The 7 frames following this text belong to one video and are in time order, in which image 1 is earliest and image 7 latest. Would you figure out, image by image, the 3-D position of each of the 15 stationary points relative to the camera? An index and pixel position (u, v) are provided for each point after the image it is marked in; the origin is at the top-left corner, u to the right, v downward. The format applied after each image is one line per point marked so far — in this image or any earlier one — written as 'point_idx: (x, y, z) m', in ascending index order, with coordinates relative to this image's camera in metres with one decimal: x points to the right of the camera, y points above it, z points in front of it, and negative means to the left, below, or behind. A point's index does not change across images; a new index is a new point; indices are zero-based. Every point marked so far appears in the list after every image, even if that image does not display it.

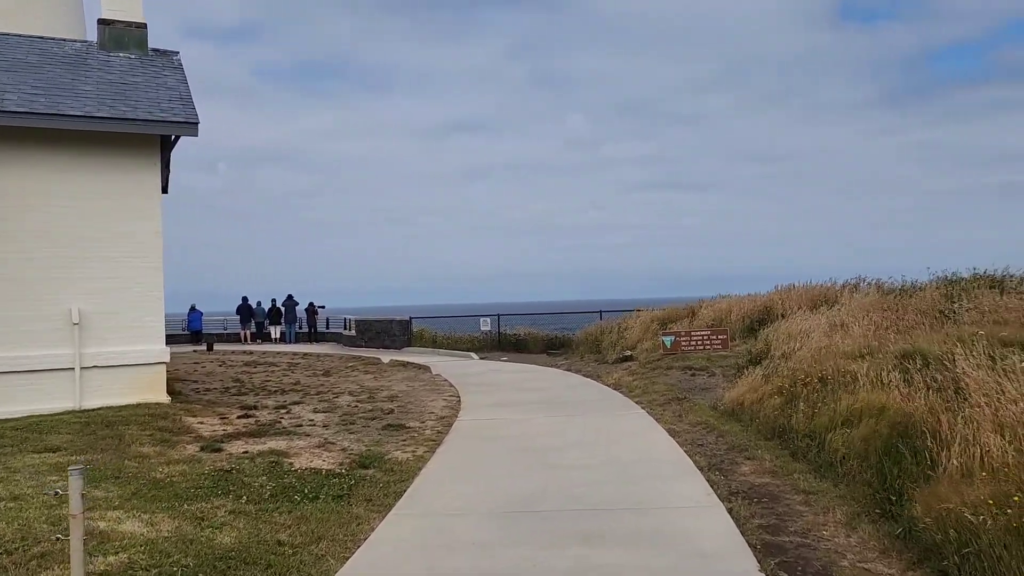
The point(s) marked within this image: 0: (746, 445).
0: (+2.2, -1.5, +7.9) m
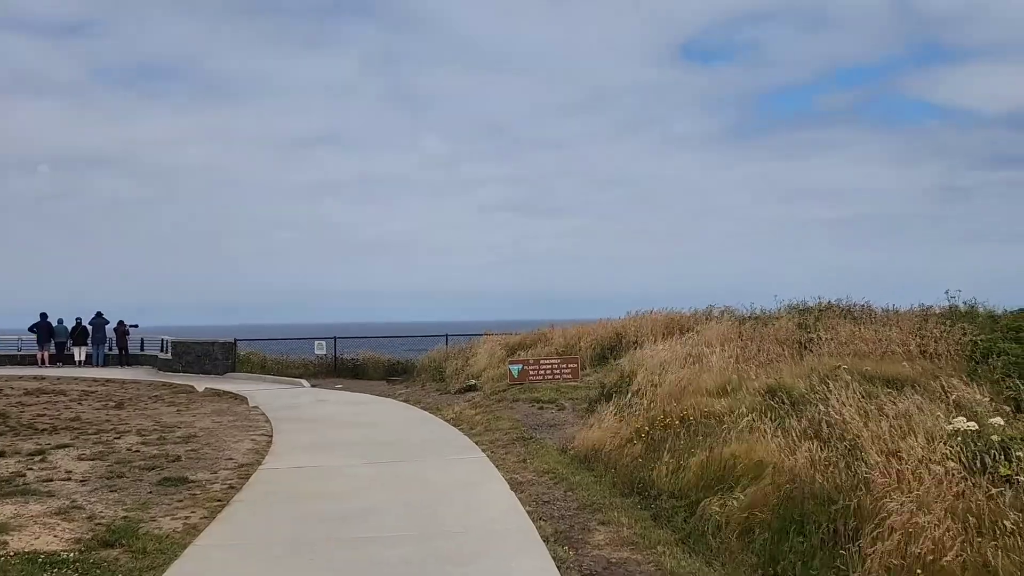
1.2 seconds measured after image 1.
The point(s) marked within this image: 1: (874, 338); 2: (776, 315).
0: (+0.7, -1.7, +6.6) m
1: (+5.0, -0.7, +11.4) m
2: (+4.8, -0.5, +14.8) m
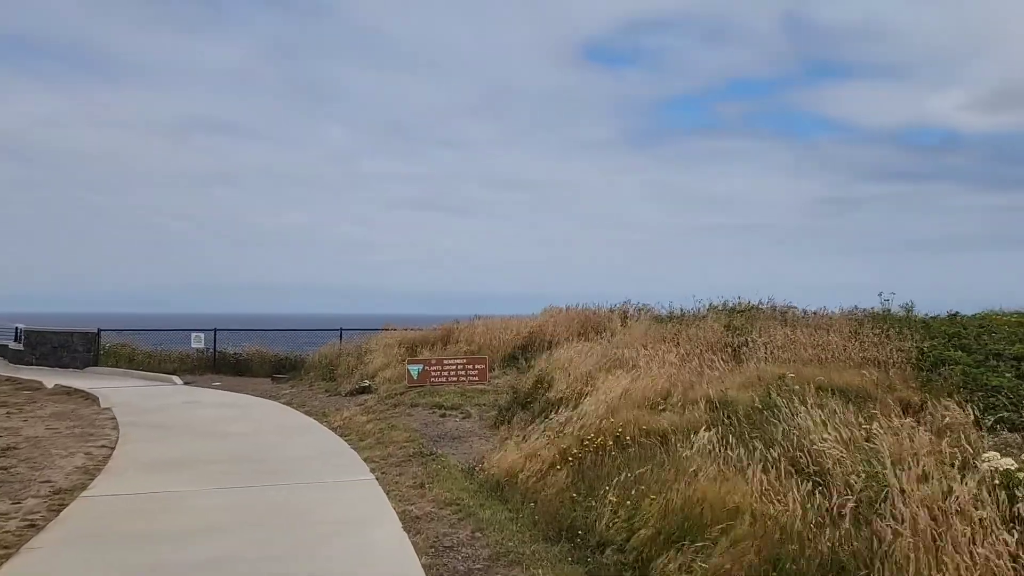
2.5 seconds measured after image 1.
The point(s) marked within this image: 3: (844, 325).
0: (0.0, -1.6, +5.1) m
1: (+3.8, -0.7, +10.3) m
2: (+3.1, -0.5, +13.7) m
3: (+4.6, -0.5, +11.5) m
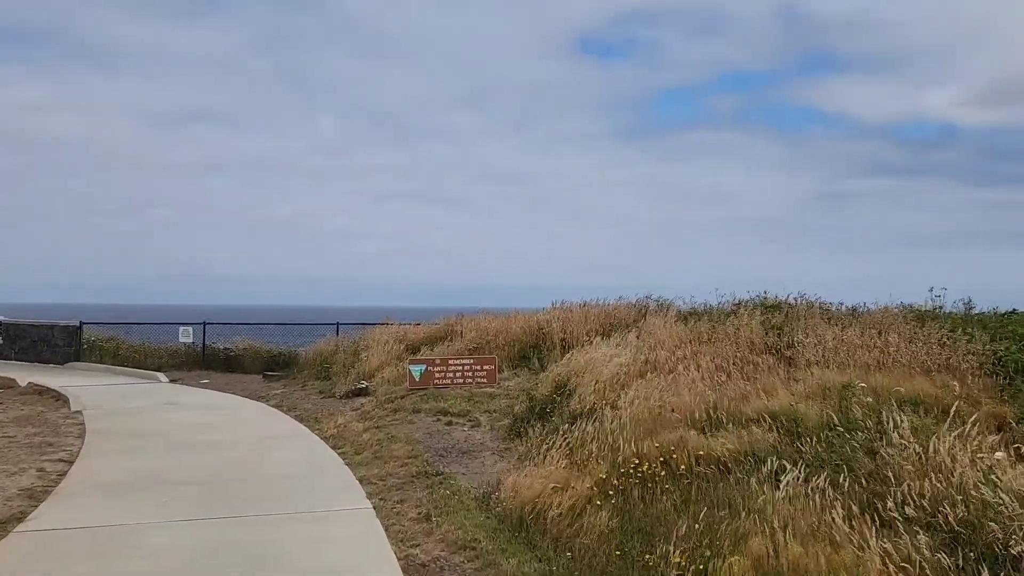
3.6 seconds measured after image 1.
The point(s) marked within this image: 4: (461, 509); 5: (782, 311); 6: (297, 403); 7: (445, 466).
0: (+0.2, -1.6, +3.9) m
1: (+4.0, -0.6, +9.1) m
2: (+3.3, -0.4, +12.6) m
3: (+4.8, -0.5, +10.3) m
4: (-0.4, -1.6, +5.9) m
5: (+3.9, -0.3, +11.9) m
6: (-3.3, -1.8, +12.5) m
7: (-0.6, -1.6, +7.6) m
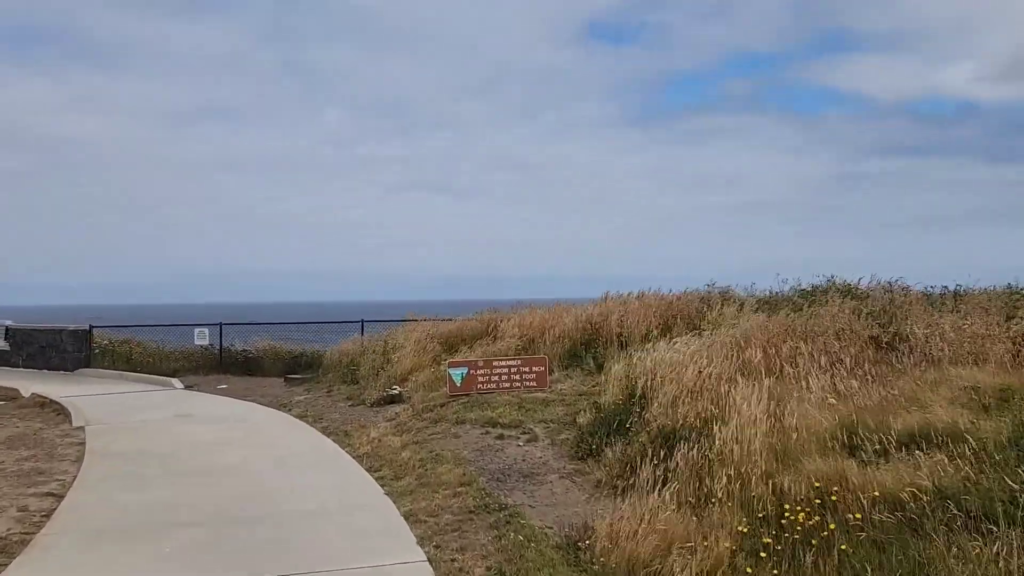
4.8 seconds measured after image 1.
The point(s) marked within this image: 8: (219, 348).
0: (+0.7, -1.6, +2.5) m
1: (+4.5, -0.4, +7.7) m
2: (+4.0, -0.1, +11.1) m
3: (+5.4, -0.2, +8.9) m
4: (+0.2, -1.5, +4.6) m
5: (+4.5, -0.1, +10.5) m
6: (-2.6, -1.7, +11.2) m
7: (0.0, -1.6, +6.3) m
8: (-6.6, -1.3, +18.5) m
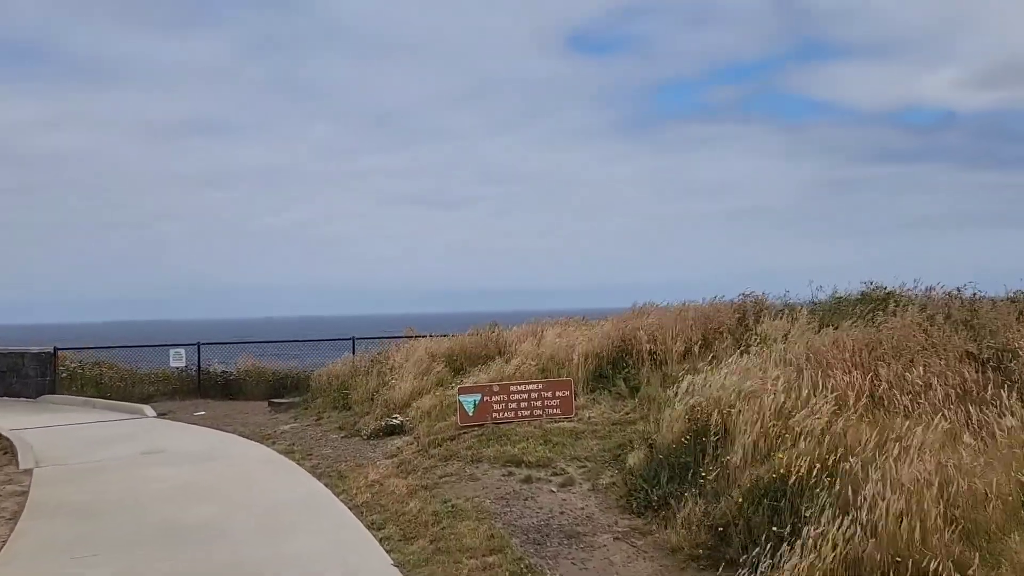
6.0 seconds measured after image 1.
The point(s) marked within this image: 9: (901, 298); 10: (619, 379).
0: (+1.0, -1.6, +1.1) m
1: (+4.8, -0.5, +6.4) m
2: (+4.2, -0.2, +9.8) m
3: (+5.6, -0.3, +7.6) m
4: (+0.5, -1.6, +3.1) m
5: (+4.7, -0.2, +9.2) m
6: (-2.4, -1.9, +9.7) m
7: (+0.2, -1.7, +4.9) m
8: (-6.5, -1.7, +17.0) m
9: (+5.0, -0.1, +10.6) m
10: (+1.2, -1.0, +9.4) m
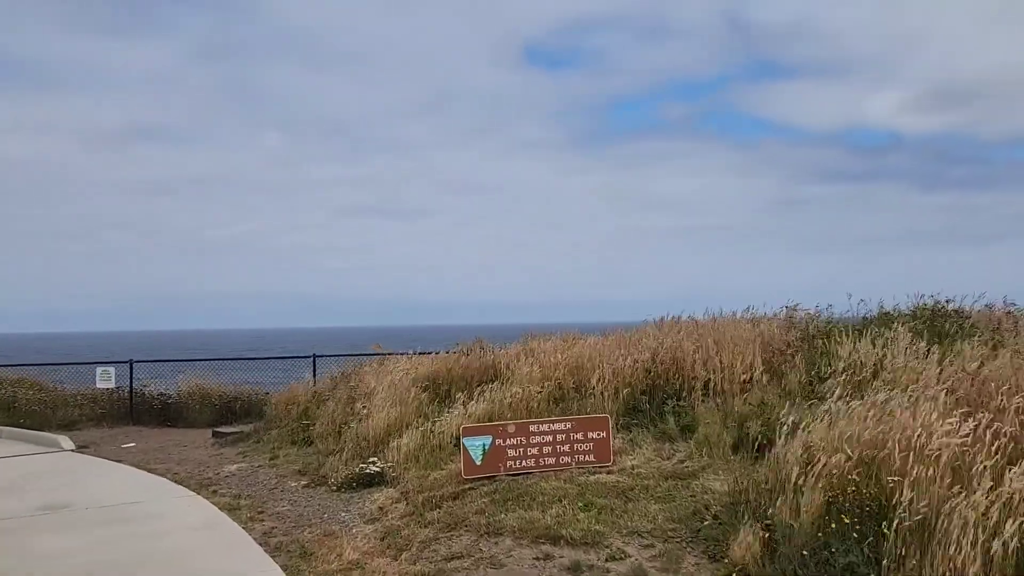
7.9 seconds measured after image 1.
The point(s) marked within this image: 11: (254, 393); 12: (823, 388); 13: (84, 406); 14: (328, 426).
0: (+1.6, -1.5, -0.9) m
1: (+5.1, -0.6, +4.6) m
2: (+4.3, -0.4, +7.9) m
3: (+5.9, -0.4, +5.8) m
4: (+0.9, -1.6, +1.1) m
5: (+4.9, -0.3, +7.4) m
6: (-2.3, -1.9, +7.5) m
7: (+0.6, -1.7, +2.8) m
8: (-6.8, -1.8, +14.6) m
9: (+5.0, -0.3, +8.8) m
10: (+1.3, -1.1, +7.4) m
11: (-4.7, -1.9, +14.8) m
12: (+2.6, -0.7, +6.9) m
13: (-7.5, -2.1, +14.4) m
14: (-2.1, -1.6, +9.7) m
